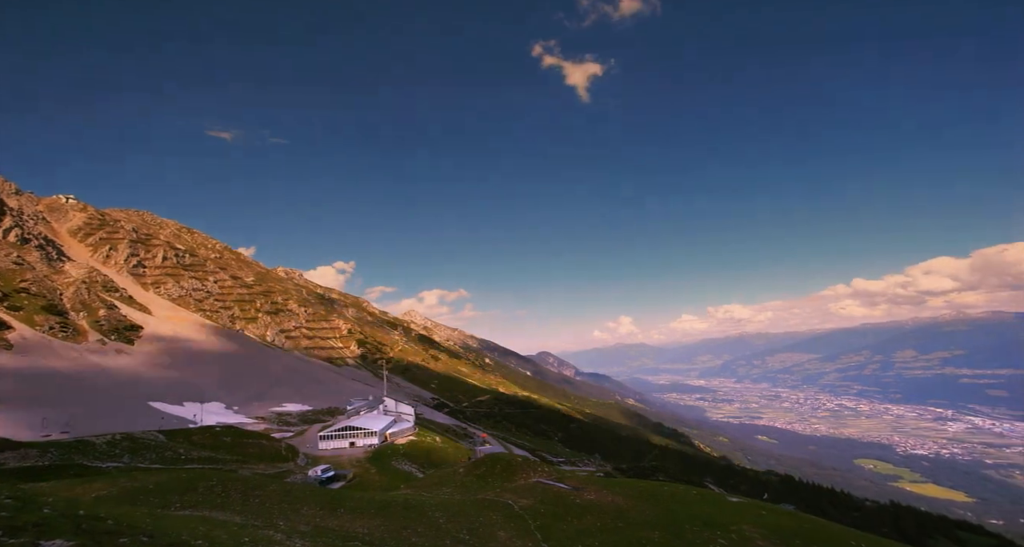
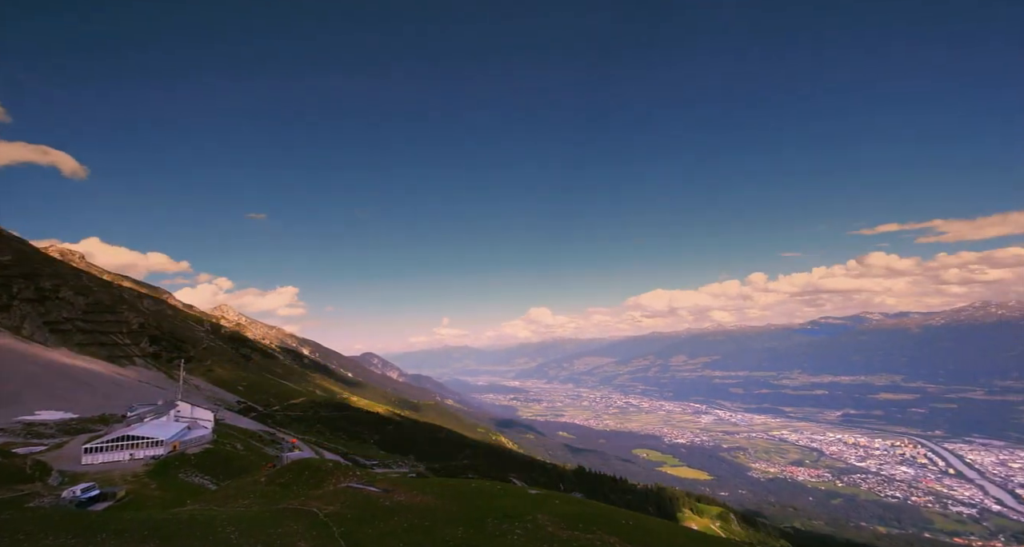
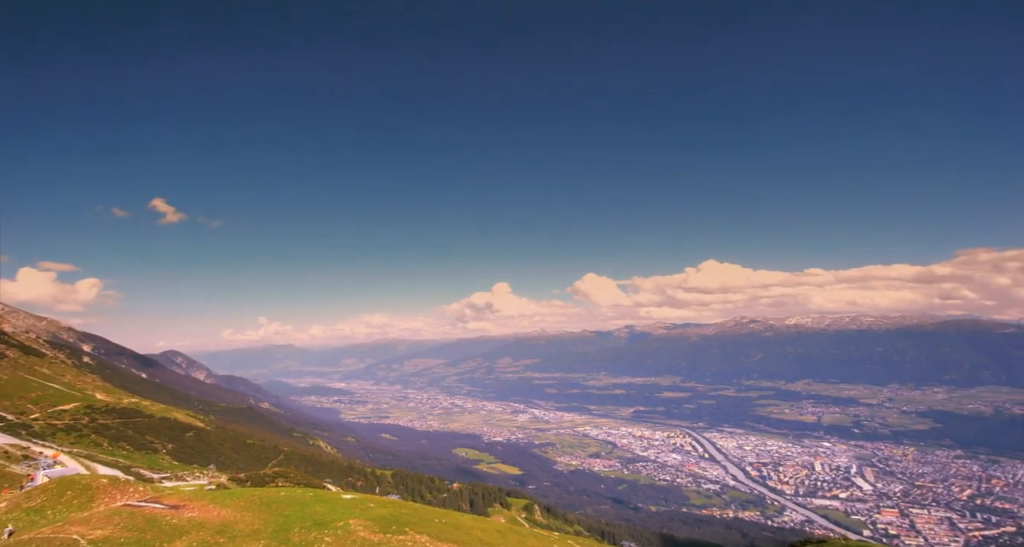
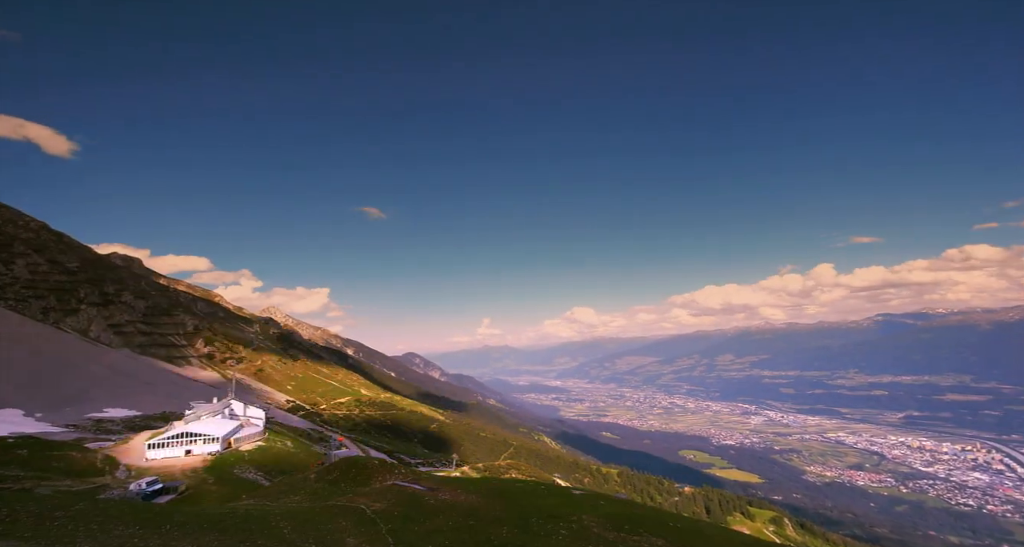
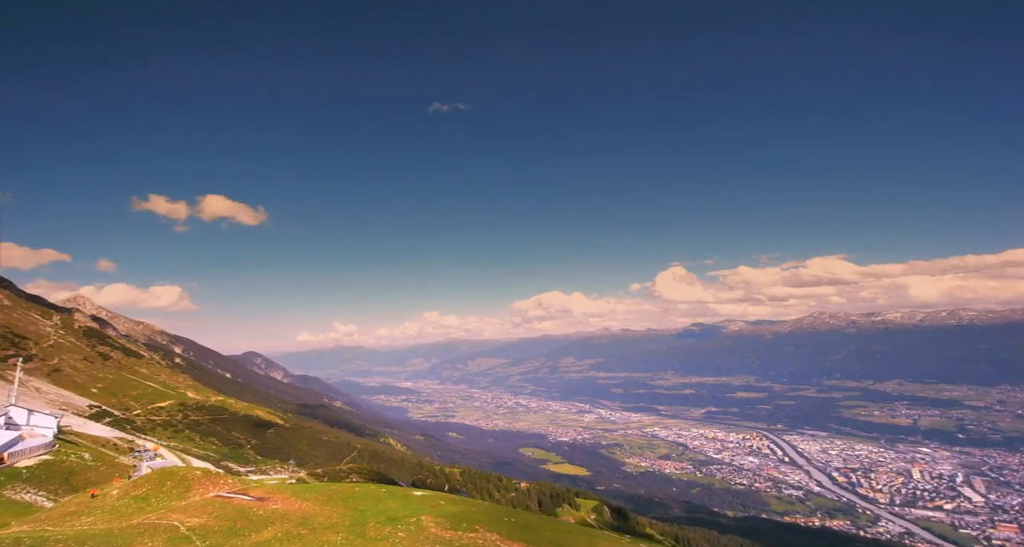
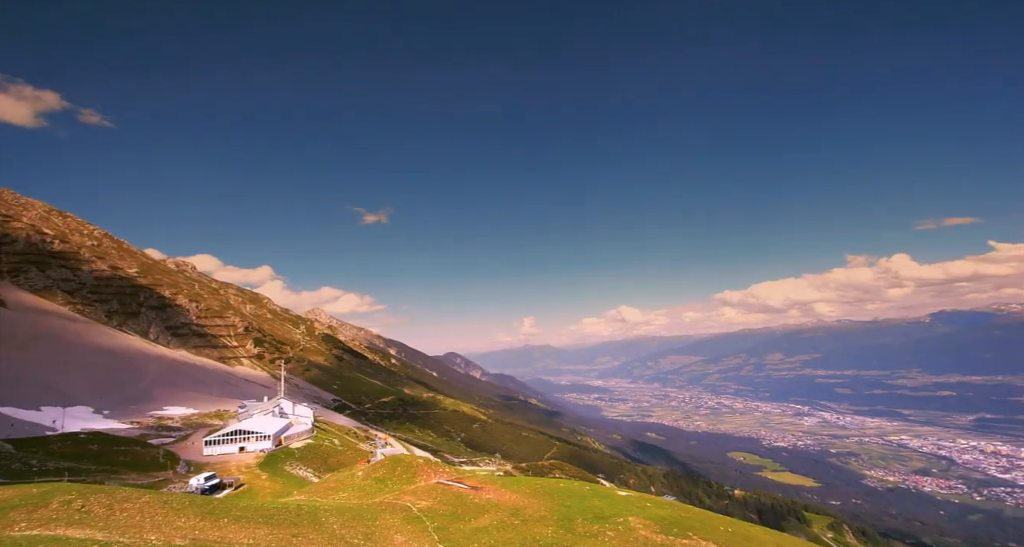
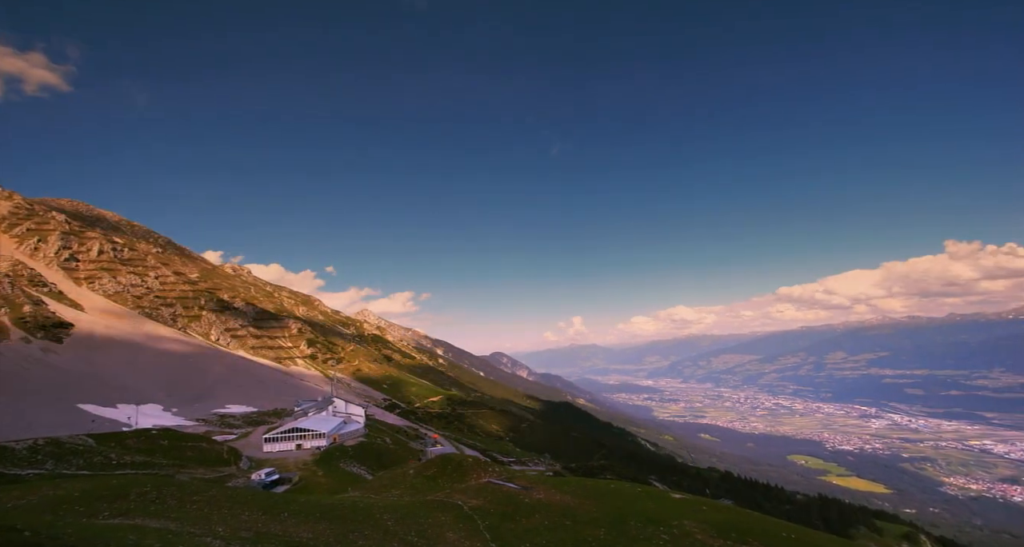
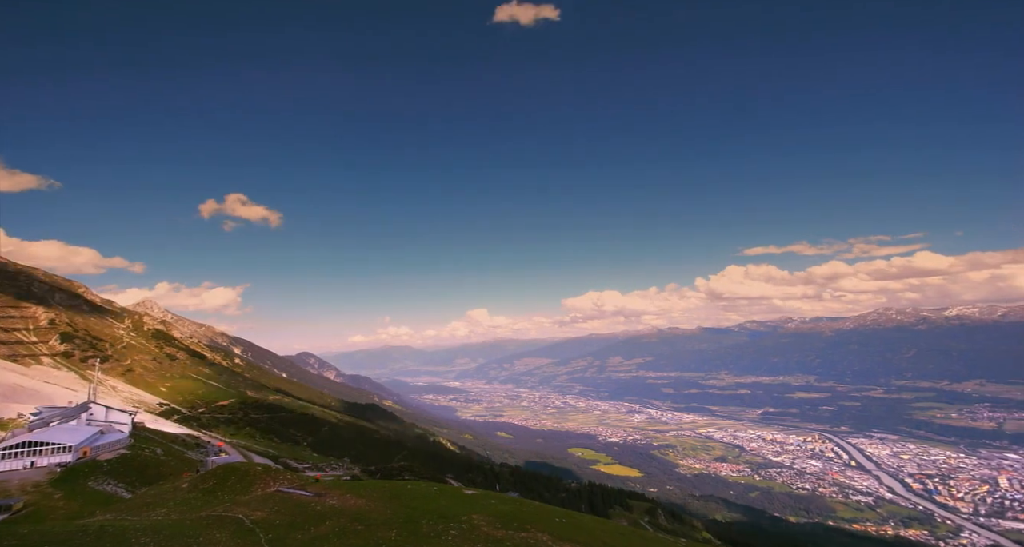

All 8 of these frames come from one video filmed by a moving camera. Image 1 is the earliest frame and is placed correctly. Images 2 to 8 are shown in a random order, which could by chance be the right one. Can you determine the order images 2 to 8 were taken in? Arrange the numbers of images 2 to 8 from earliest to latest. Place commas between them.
7, 6, 4, 2, 8, 5, 3
